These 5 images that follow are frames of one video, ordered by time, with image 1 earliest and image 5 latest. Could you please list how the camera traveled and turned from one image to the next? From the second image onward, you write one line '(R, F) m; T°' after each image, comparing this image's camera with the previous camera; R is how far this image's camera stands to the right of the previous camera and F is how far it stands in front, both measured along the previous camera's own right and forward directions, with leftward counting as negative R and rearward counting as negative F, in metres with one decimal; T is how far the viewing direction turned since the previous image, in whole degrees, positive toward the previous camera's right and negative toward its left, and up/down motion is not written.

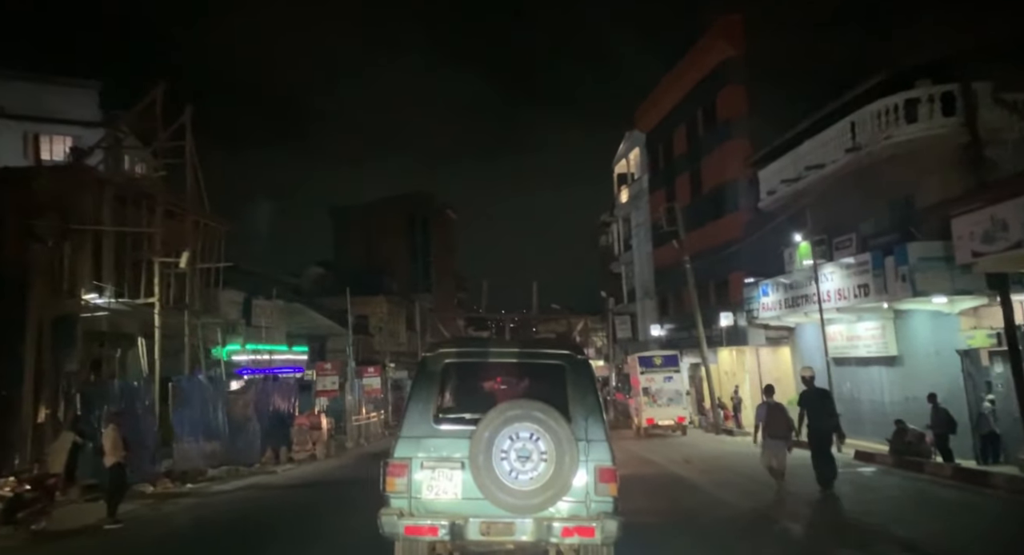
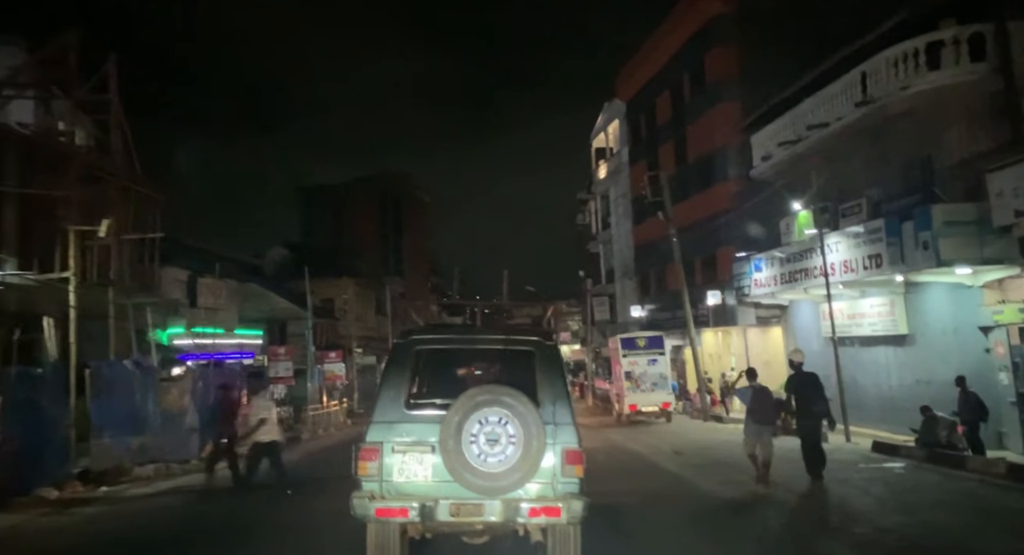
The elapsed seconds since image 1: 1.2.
(+0.1, +2.2) m; +2°
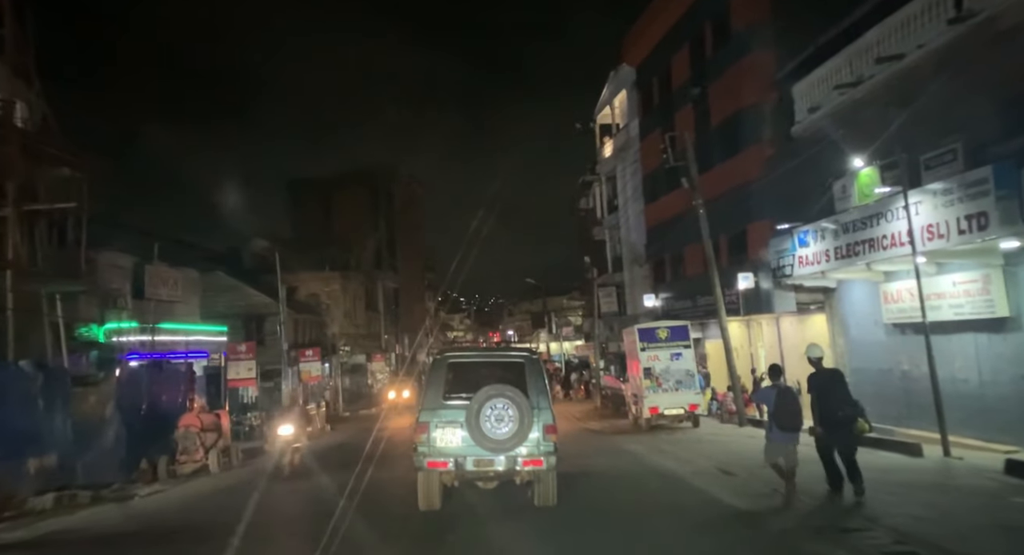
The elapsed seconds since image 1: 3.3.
(0.0, +3.5) m; 0°
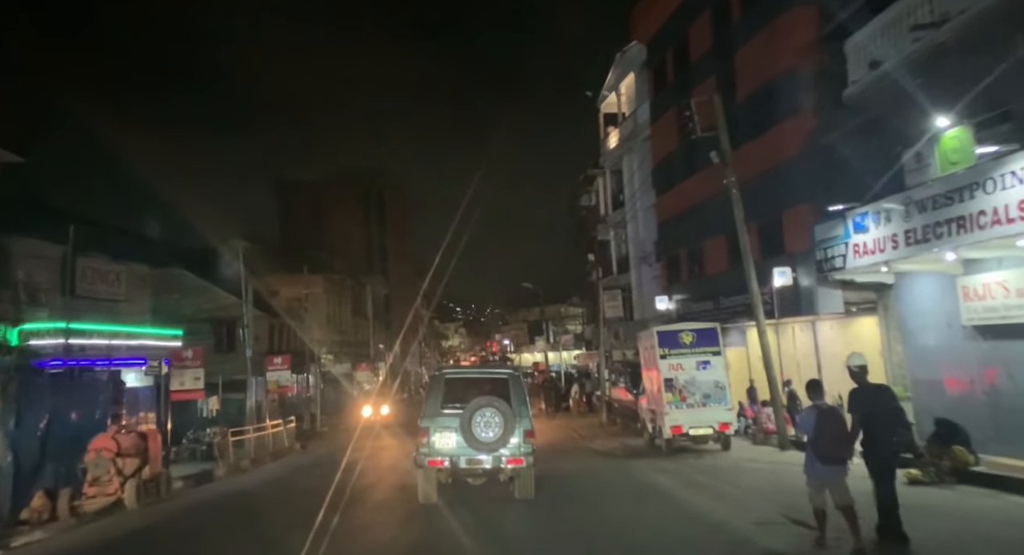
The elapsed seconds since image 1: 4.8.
(0.0, +3.2) m; 0°
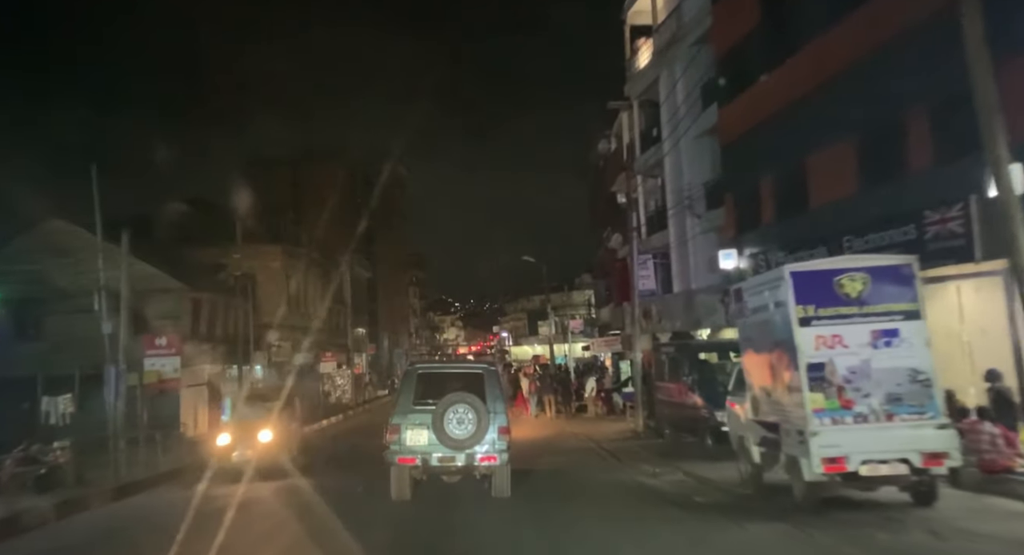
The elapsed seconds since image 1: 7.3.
(0.0, +8.3) m; 0°
